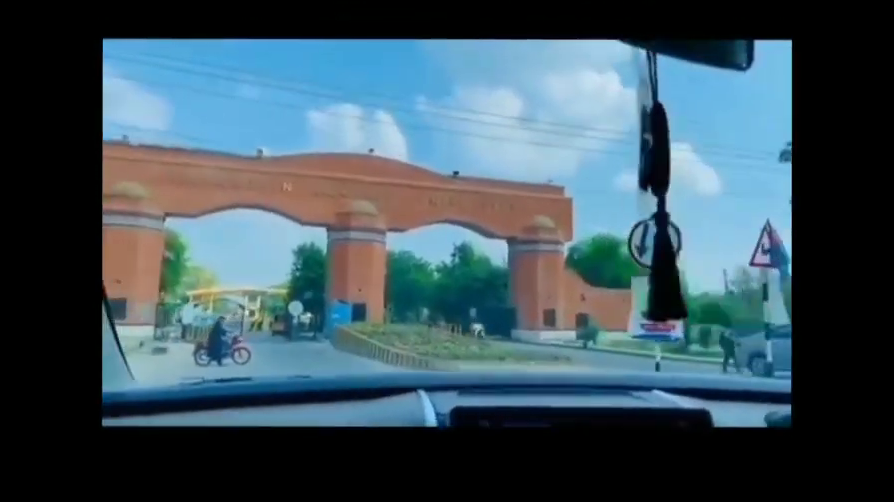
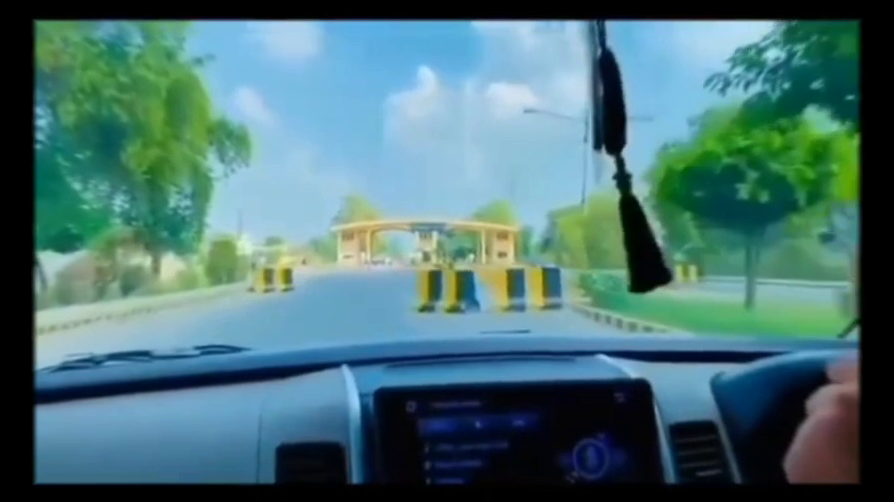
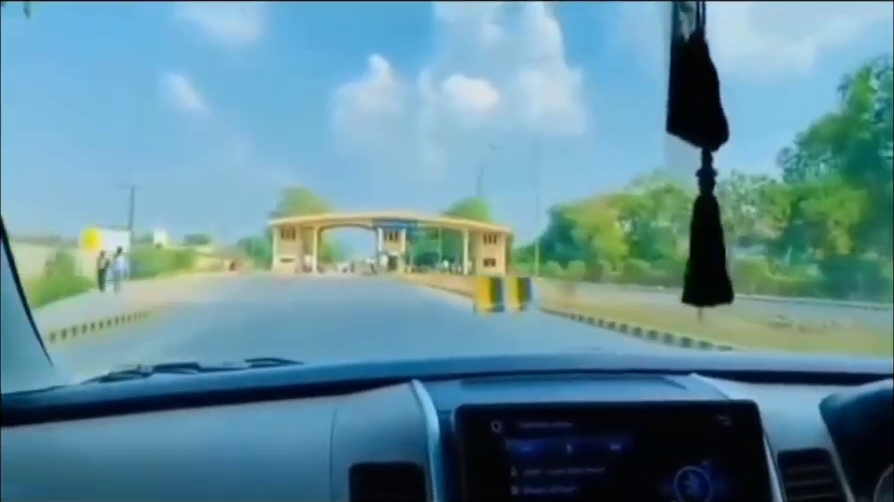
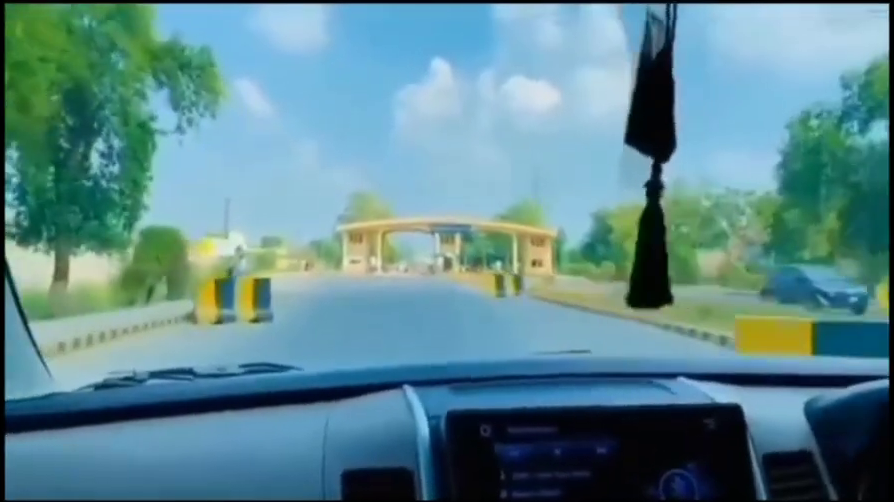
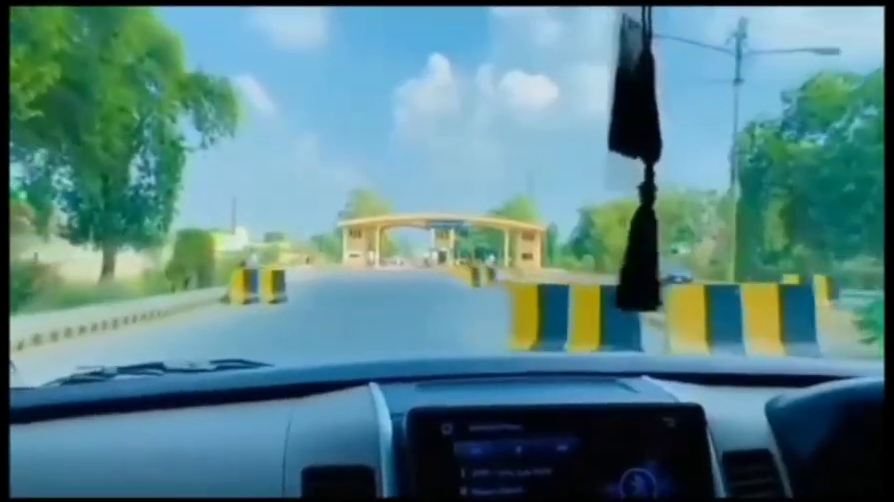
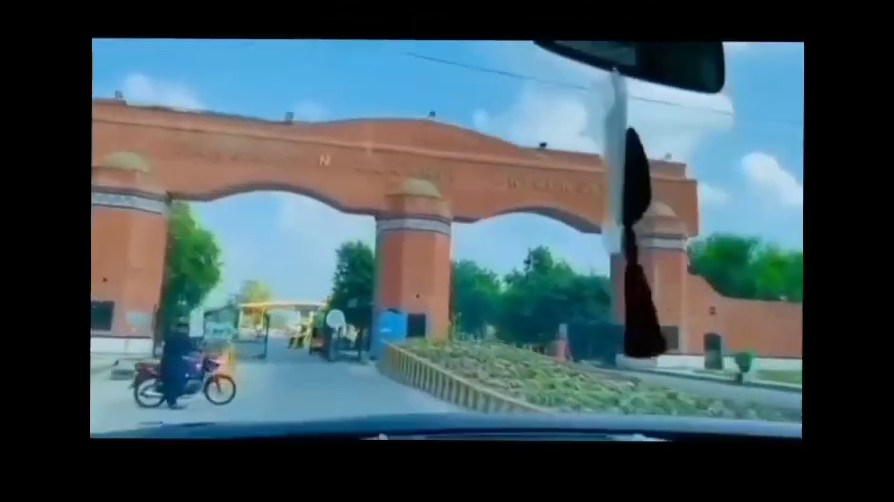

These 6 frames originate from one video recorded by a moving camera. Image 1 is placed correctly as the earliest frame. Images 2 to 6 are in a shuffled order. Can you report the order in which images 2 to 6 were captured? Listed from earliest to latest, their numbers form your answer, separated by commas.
6, 2, 5, 4, 3
